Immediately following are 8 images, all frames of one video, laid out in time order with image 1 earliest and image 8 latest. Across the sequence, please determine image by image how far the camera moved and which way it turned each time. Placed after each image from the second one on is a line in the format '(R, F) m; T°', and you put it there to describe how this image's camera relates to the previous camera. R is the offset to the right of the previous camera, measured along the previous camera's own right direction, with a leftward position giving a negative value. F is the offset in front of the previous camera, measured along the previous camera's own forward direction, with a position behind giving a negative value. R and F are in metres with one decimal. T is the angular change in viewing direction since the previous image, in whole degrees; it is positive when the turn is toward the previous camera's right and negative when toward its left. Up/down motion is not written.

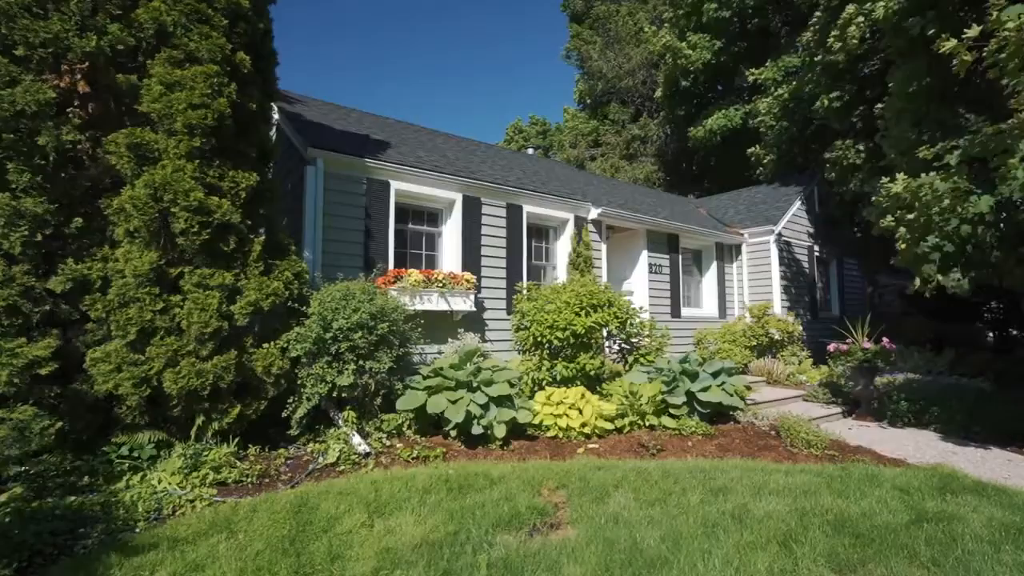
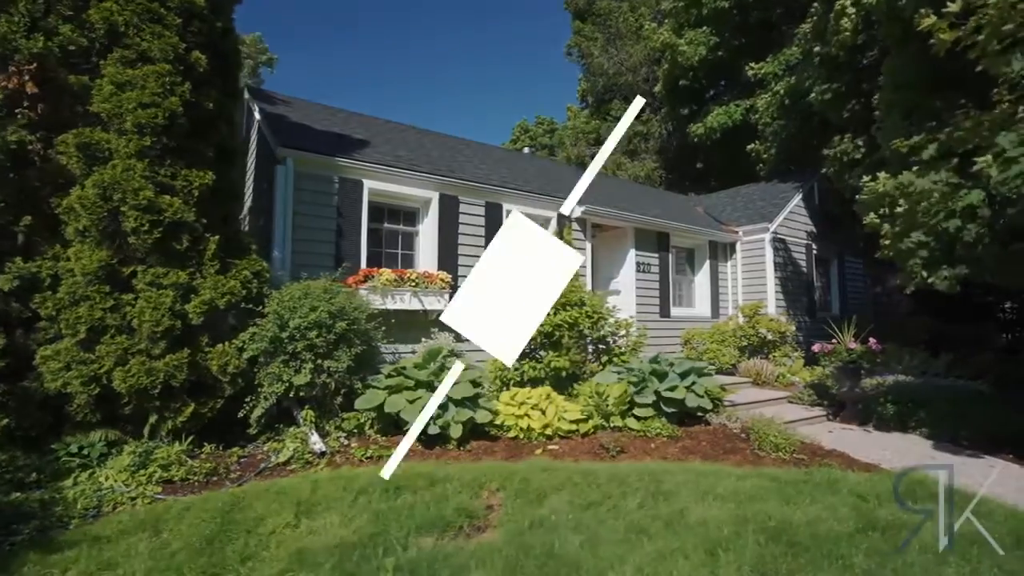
(+0.6, +0.1) m; -2°
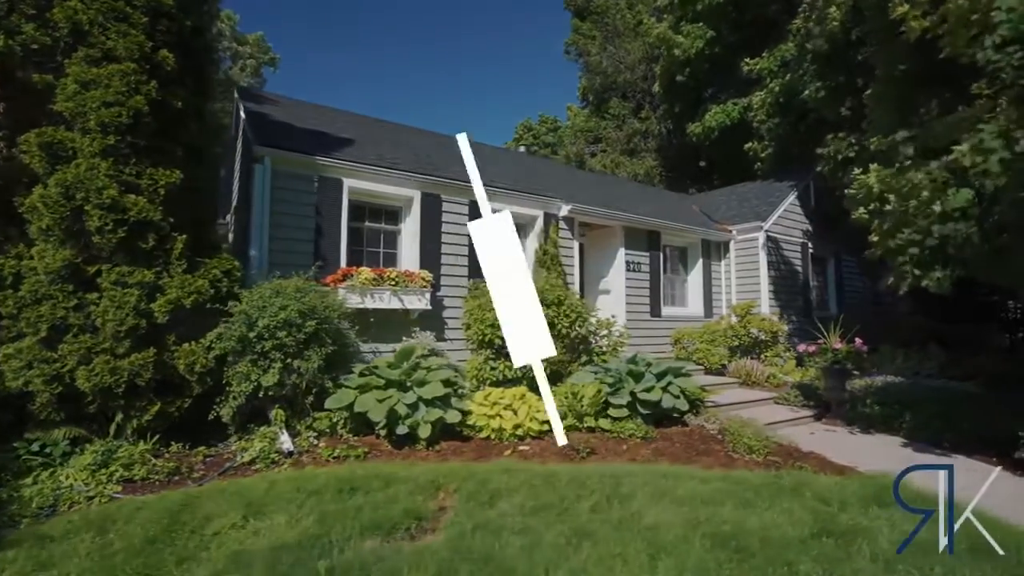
(+0.4, +0.1) m; -1°
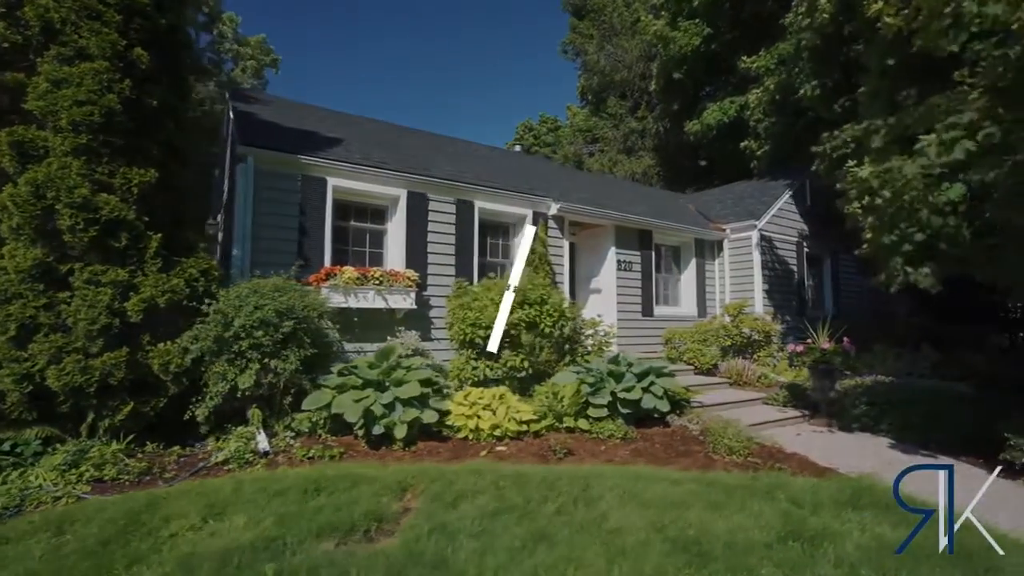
(+0.3, +0.1) m; -1°
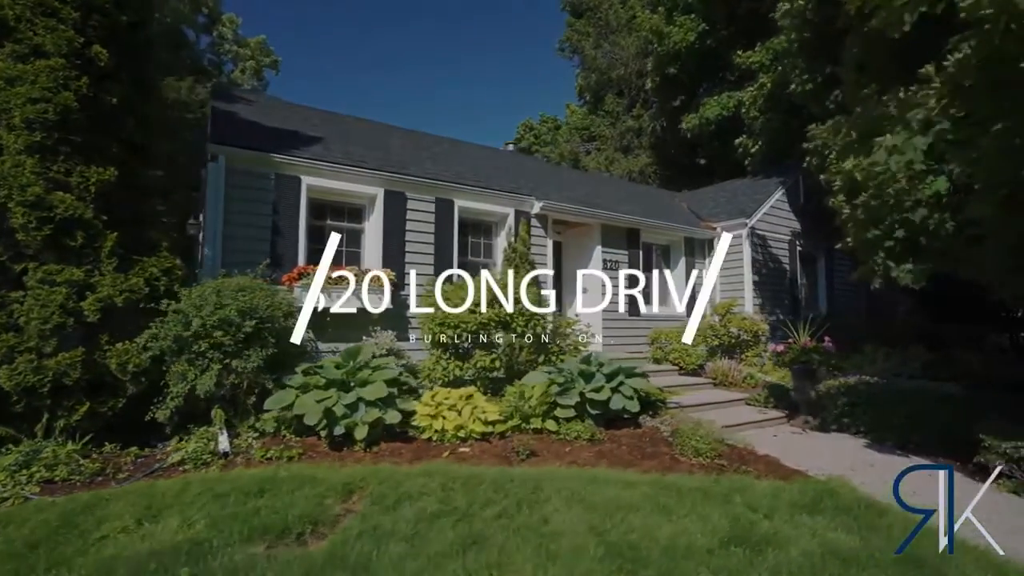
(+0.4, +0.1) m; -1°
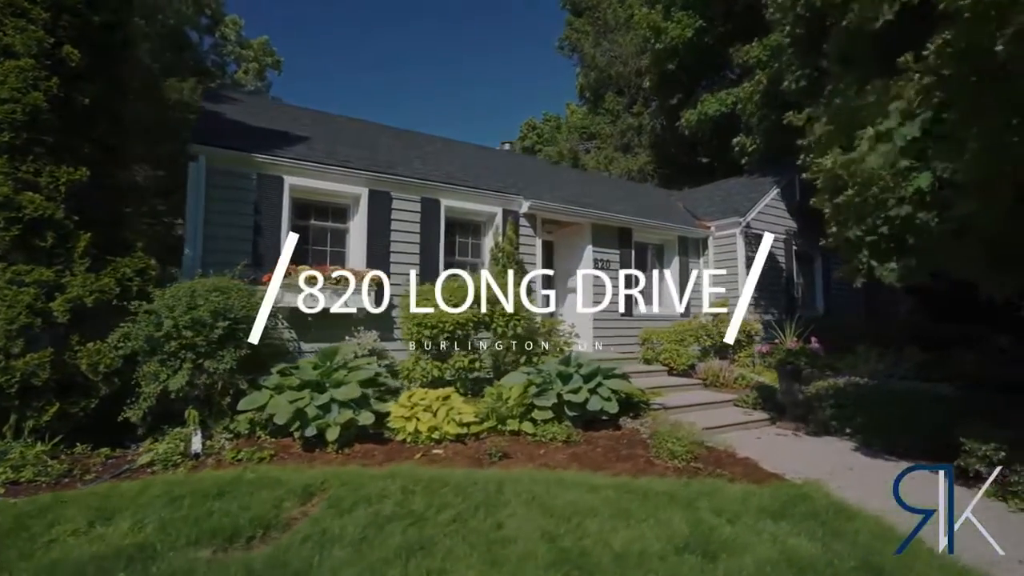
(+0.3, +0.1) m; -1°
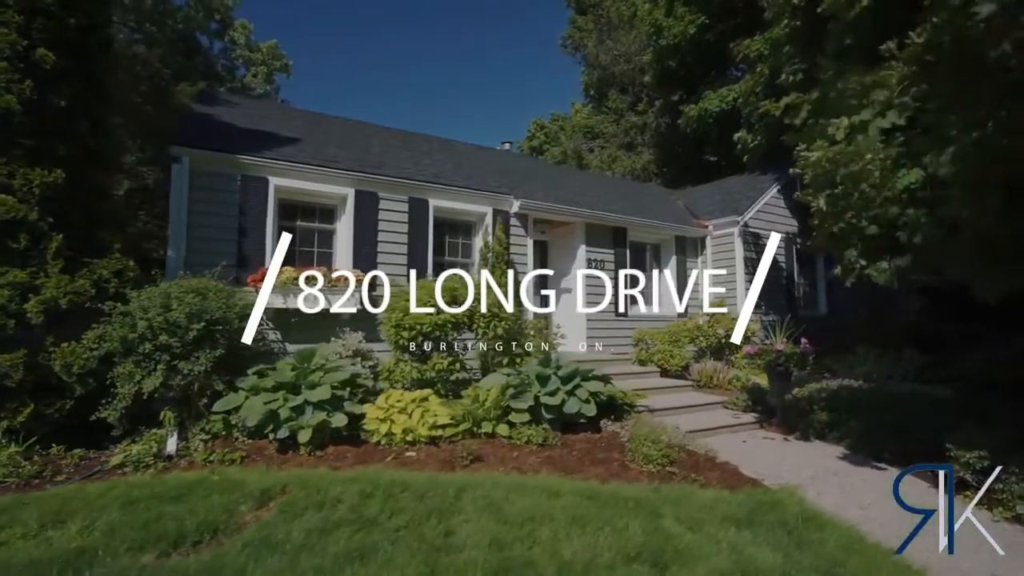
(+0.4, +0.1) m; -1°
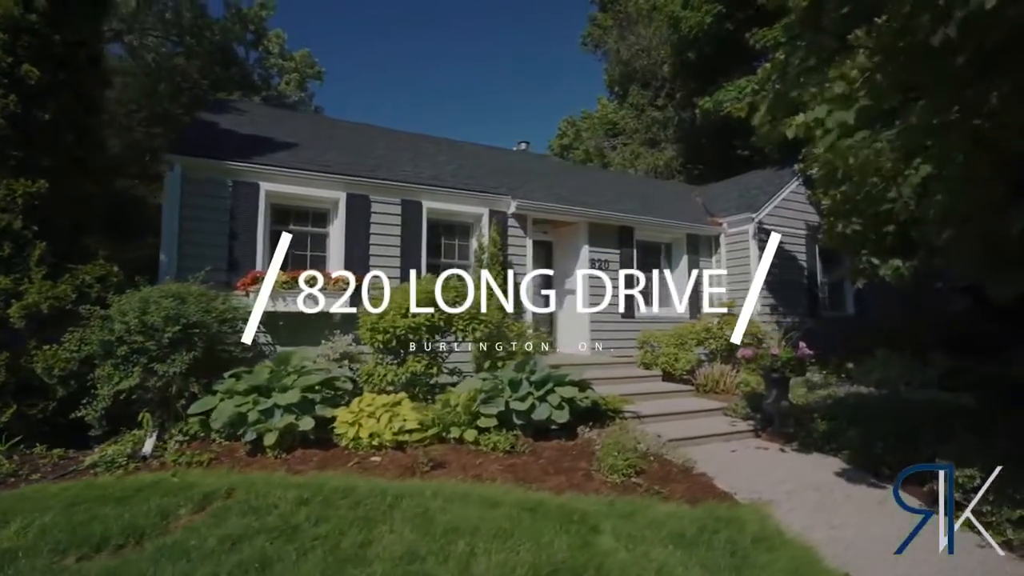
(+0.7, +0.2) m; -4°
